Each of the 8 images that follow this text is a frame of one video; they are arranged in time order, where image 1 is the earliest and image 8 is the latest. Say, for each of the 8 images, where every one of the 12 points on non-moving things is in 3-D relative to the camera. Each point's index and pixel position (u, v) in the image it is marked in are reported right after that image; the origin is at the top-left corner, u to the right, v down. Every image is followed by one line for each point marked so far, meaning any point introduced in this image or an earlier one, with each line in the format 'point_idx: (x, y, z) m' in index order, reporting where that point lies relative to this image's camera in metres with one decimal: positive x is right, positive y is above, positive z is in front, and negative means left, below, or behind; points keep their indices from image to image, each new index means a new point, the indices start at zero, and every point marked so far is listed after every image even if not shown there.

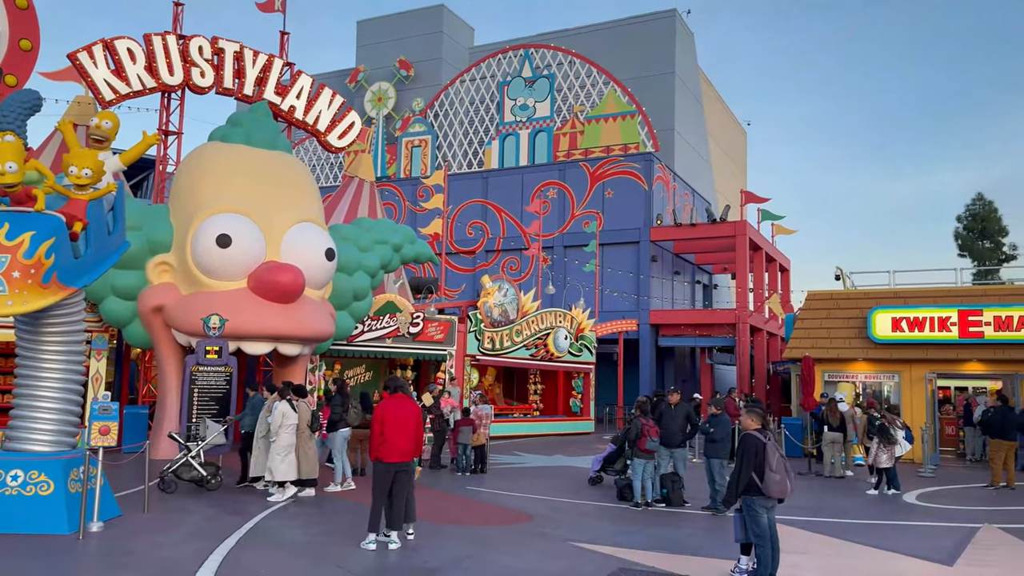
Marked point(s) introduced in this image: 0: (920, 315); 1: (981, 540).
0: (+10.1, -0.7, +18.8) m
1: (+8.8, -4.6, +13.8) m
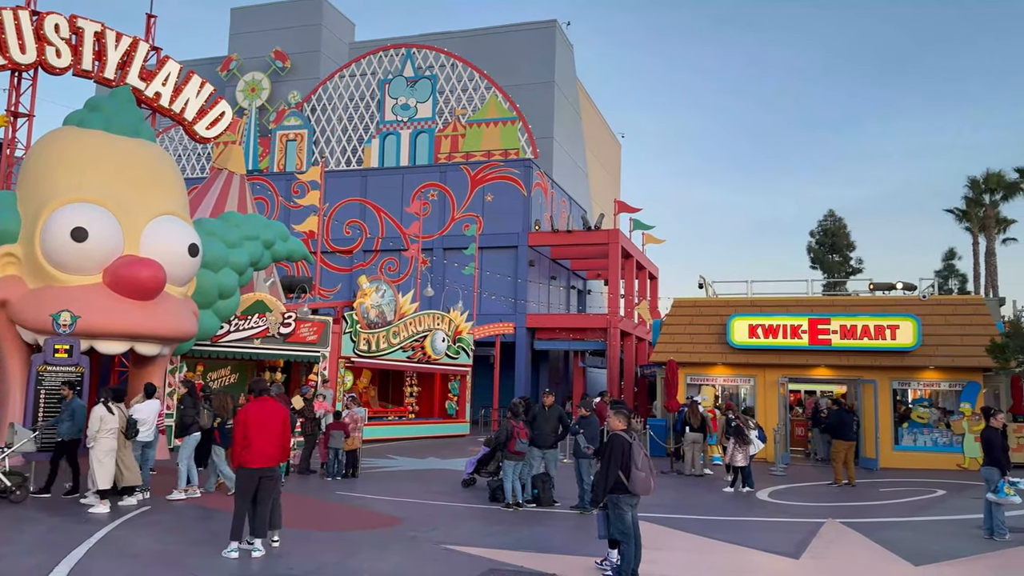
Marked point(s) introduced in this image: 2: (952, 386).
0: (+6.9, -0.9, +19.9) m
1: (+6.2, -4.8, +14.8) m
2: (+10.9, -2.4, +18.8) m
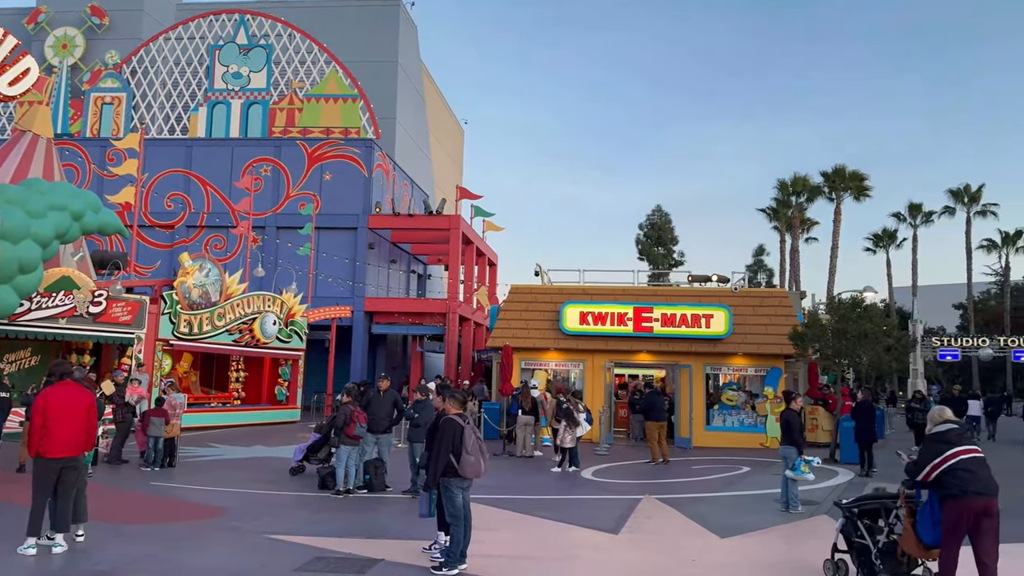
0: (+2.5, -0.6, +20.8) m
1: (+2.6, -4.6, +15.6) m
2: (+6.6, -2.2, +20.4) m
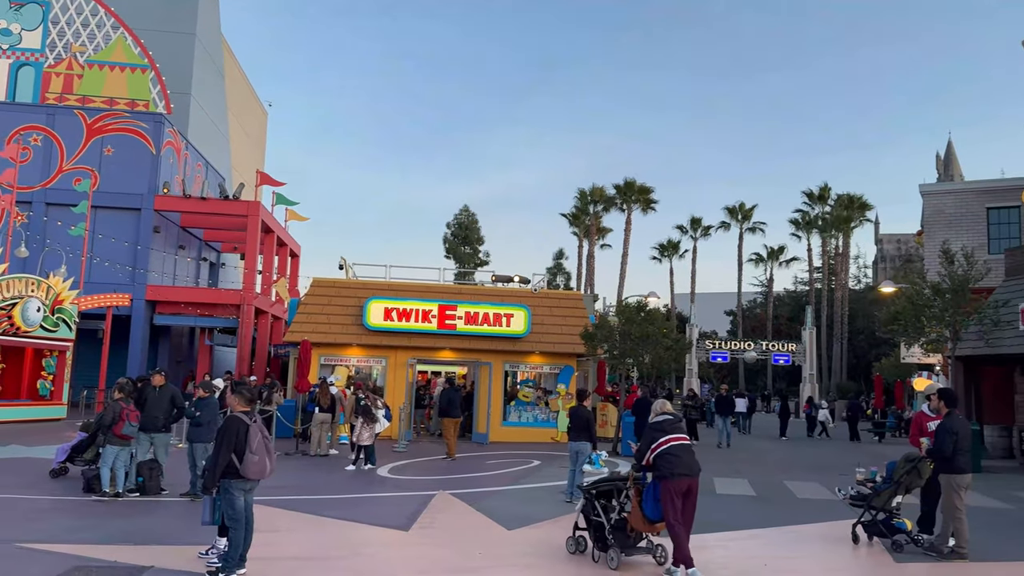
0: (-2.9, -0.5, +20.7) m
1: (-1.8, -4.5, +15.7) m
2: (+1.1, -2.3, +21.2) m
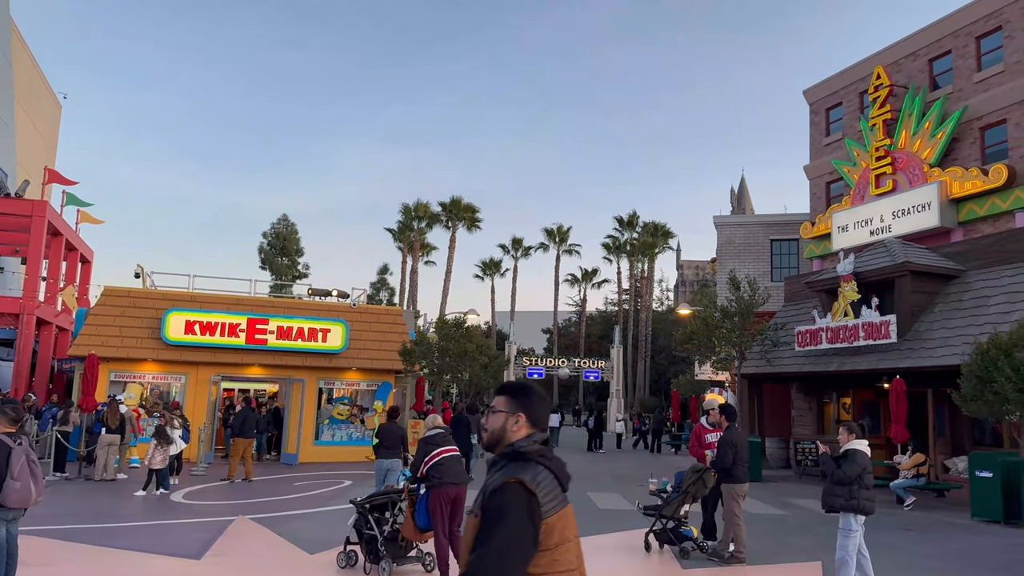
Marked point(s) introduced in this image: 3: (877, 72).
0: (-7.7, -0.8, +19.7) m
1: (-5.7, -4.7, +14.9) m
2: (-3.9, -2.7, +20.9) m
3: (+9.3, +5.6, +19.6) m
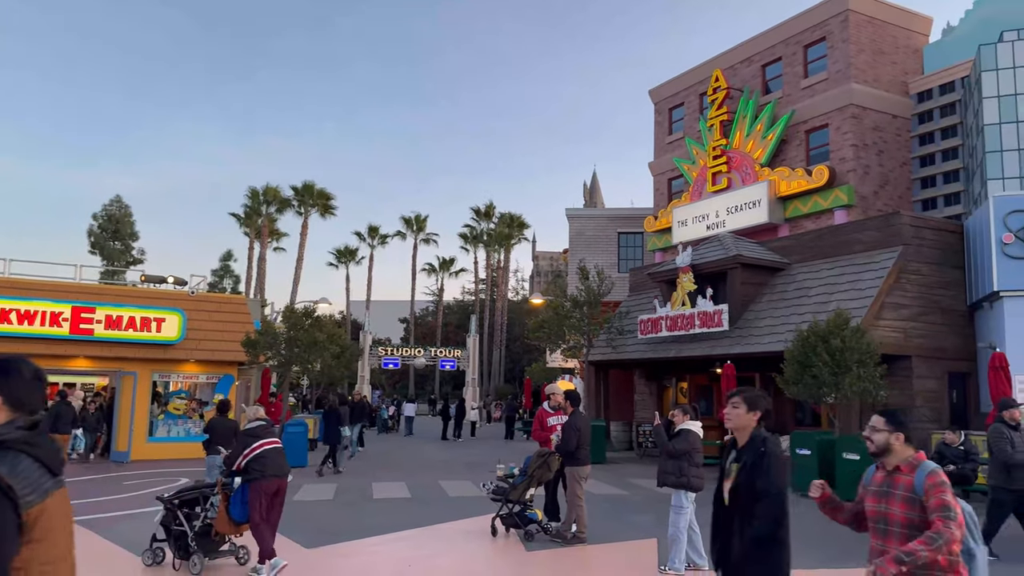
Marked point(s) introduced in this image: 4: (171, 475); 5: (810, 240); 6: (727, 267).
0: (-11.3, -0.5, +18.2) m
1: (-8.6, -4.5, +13.8) m
2: (-7.9, -2.4, +20.1) m
3: (+5.5, +5.8, +20.7) m
4: (-8.0, -4.3, +17.9) m
5: (+6.9, +1.1, +17.7) m
6: (+5.1, +0.5, +17.9) m
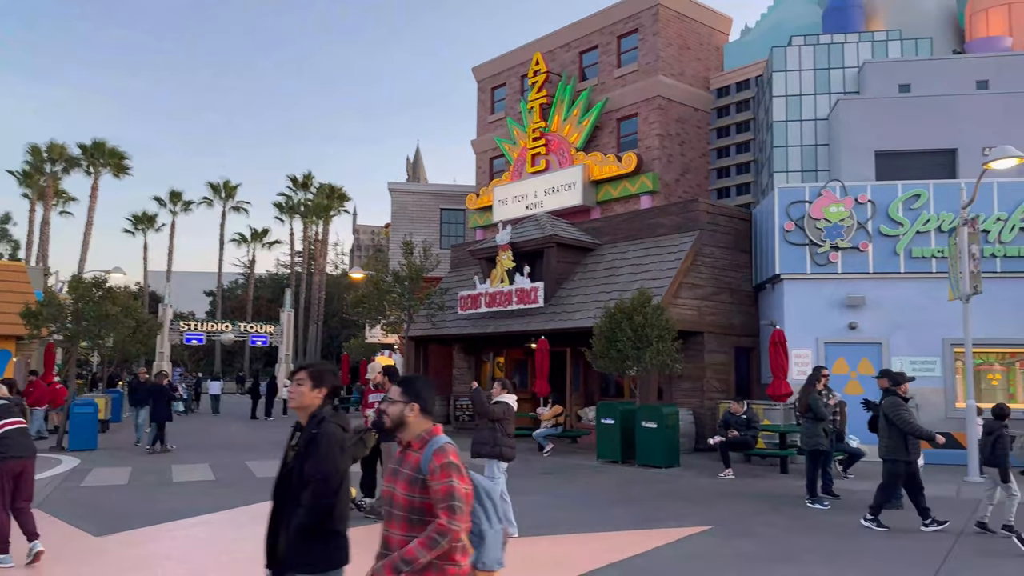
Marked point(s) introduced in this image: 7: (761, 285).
0: (-15.3, +0.3, +15.2) m
1: (-11.8, -3.9, +11.6) m
2: (-12.4, -1.6, +17.8) m
3: (+0.7, +6.4, +21.2) m
4: (-12.0, -3.6, +15.7) m
5: (+2.7, +1.6, +18.8) m
6: (+0.8, +1.0, +18.5) m
7: (+5.8, +0.1, +17.8) m
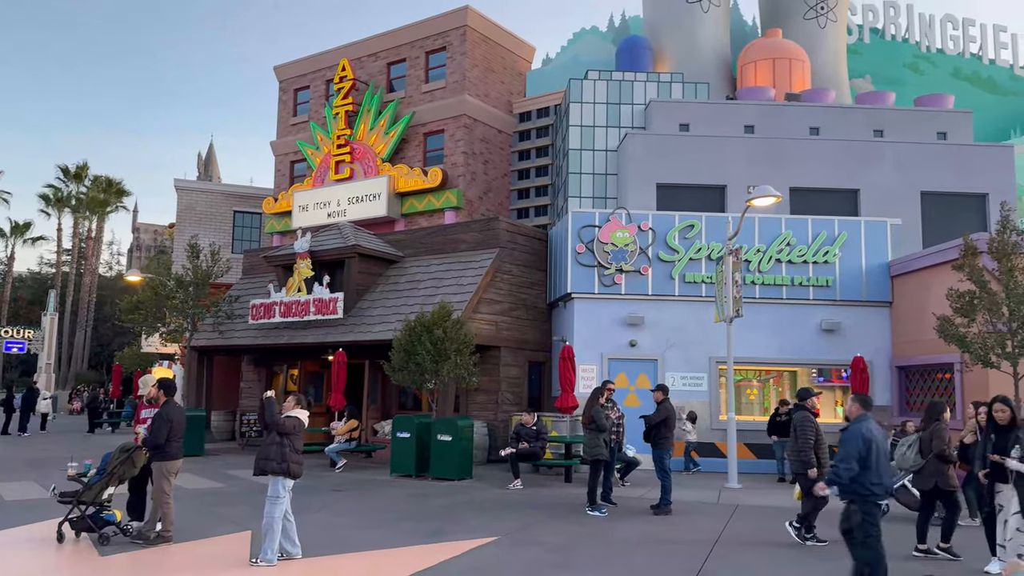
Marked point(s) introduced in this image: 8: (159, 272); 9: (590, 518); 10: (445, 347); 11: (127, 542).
0: (-18.8, +0.7, +11.1) m
1: (-14.7, -3.6, +8.5) m
2: (-16.7, -1.3, +14.4) m
3: (-4.5, +6.1, +20.9) m
4: (-15.9, -3.4, +12.4) m
5: (-2.2, +1.3, +18.9) m
6: (-4.0, +0.8, +18.2) m
7: (+1.0, -0.4, +18.7) m
8: (-8.8, +0.4, +19.3) m
9: (+1.3, -3.9, +12.7) m
10: (-1.4, -1.2, +15.6) m
11: (-6.0, -3.9, +11.7) m
